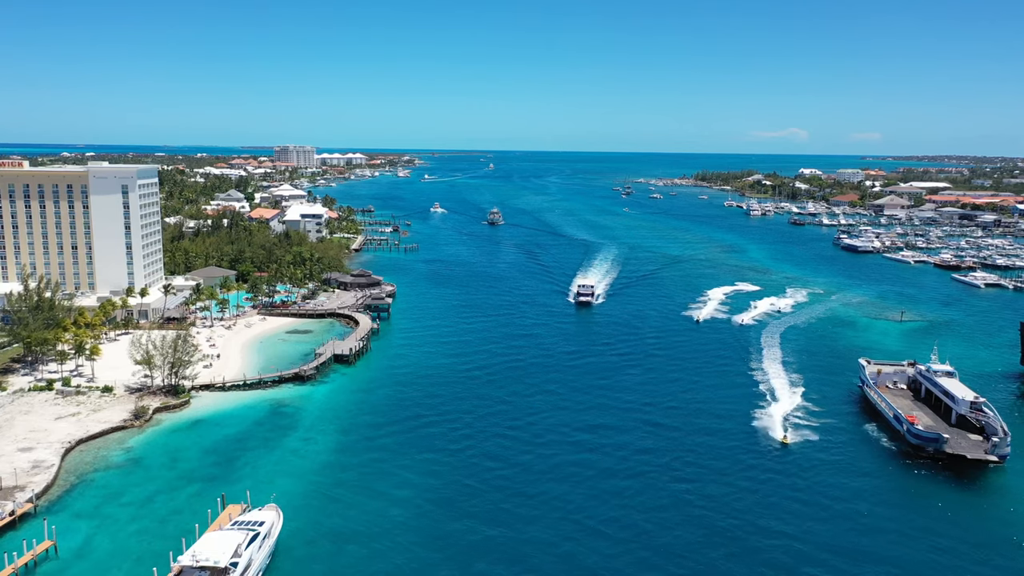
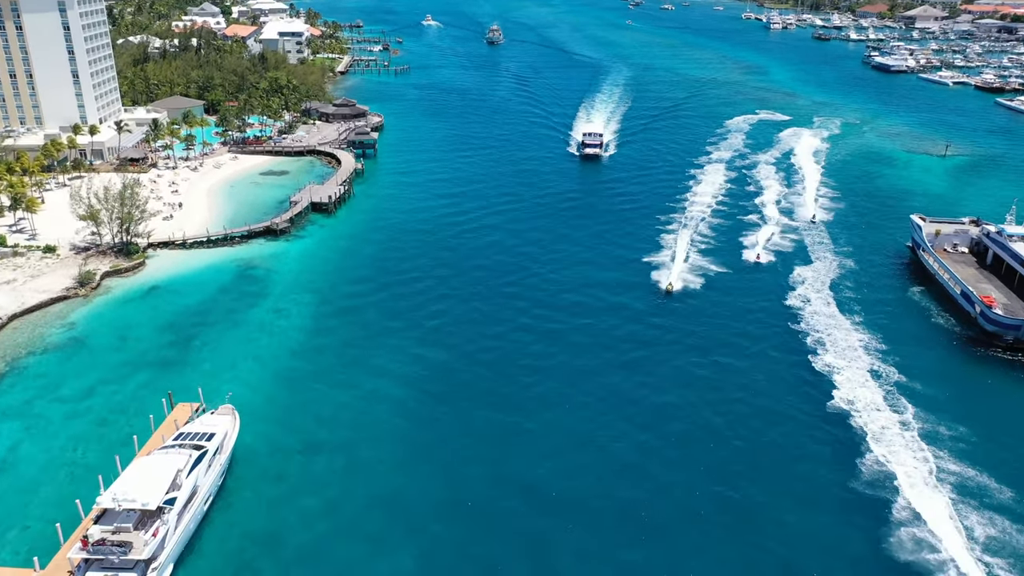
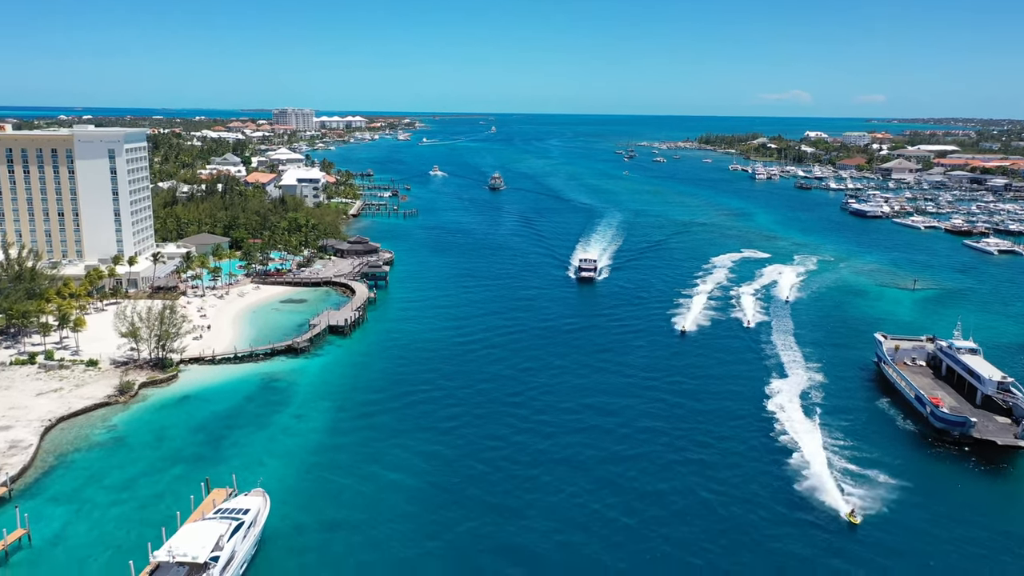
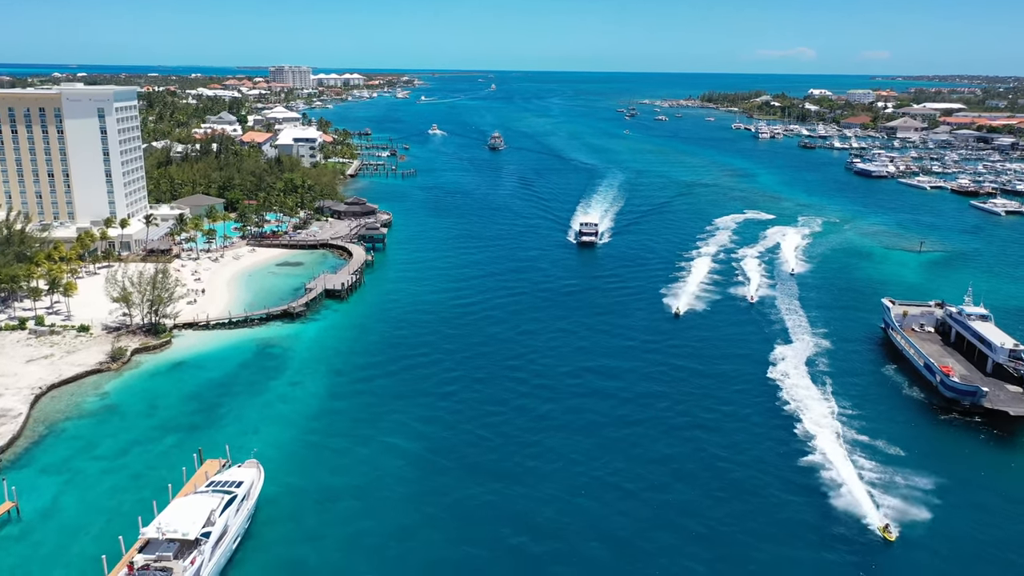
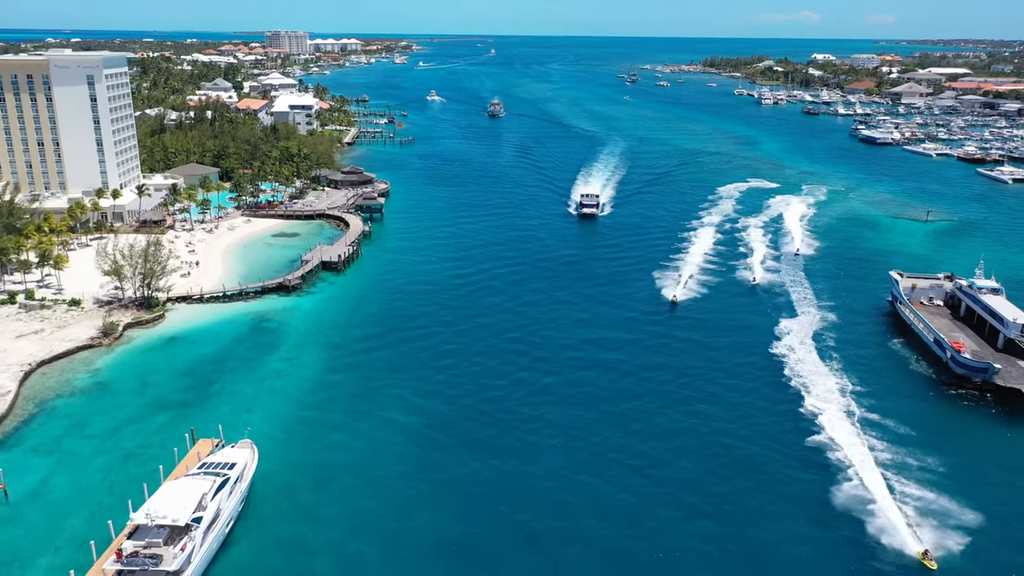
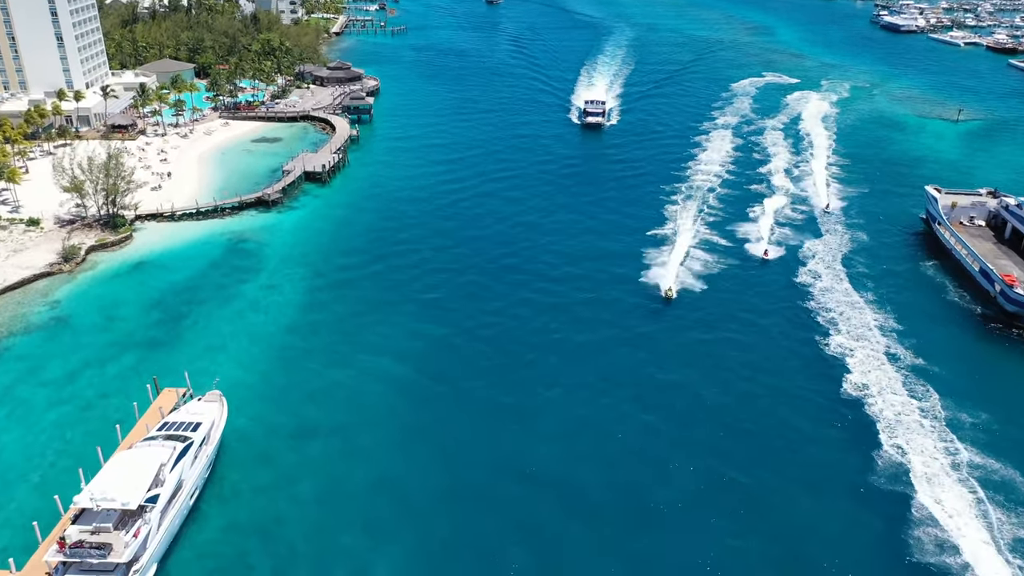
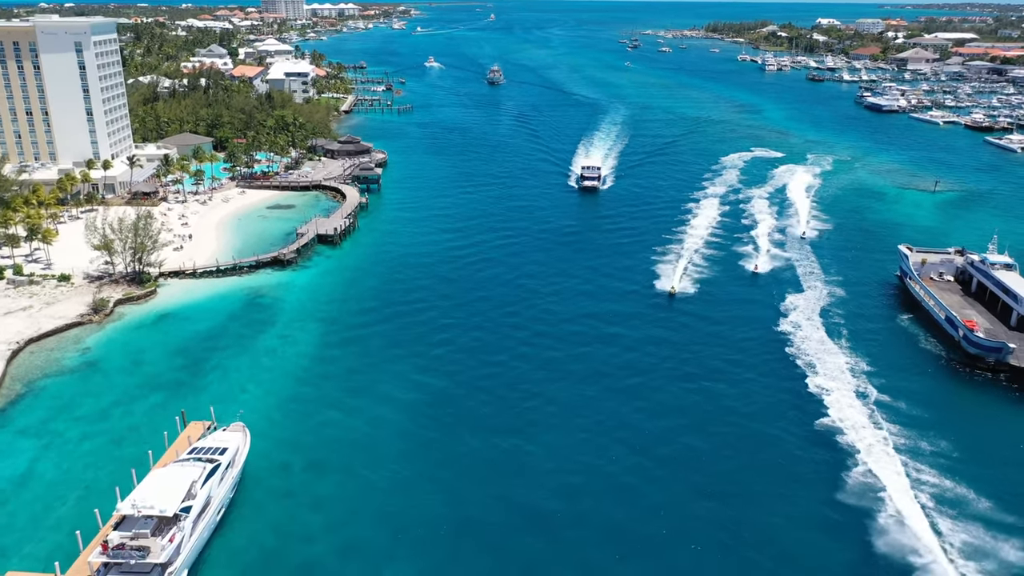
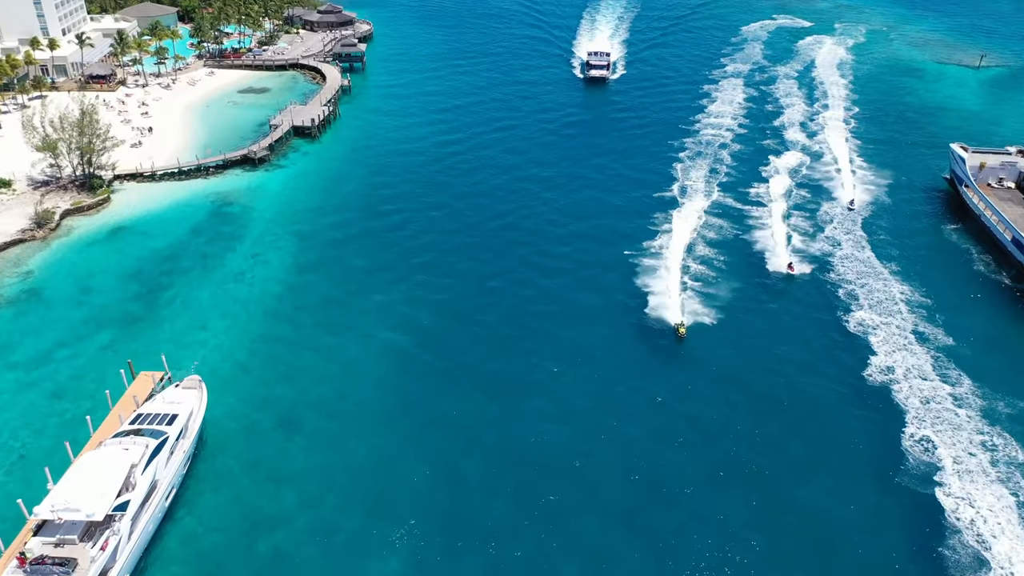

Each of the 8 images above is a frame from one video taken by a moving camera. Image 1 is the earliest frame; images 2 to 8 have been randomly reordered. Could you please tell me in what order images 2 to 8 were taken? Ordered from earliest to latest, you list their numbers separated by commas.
3, 4, 5, 7, 2, 6, 8
